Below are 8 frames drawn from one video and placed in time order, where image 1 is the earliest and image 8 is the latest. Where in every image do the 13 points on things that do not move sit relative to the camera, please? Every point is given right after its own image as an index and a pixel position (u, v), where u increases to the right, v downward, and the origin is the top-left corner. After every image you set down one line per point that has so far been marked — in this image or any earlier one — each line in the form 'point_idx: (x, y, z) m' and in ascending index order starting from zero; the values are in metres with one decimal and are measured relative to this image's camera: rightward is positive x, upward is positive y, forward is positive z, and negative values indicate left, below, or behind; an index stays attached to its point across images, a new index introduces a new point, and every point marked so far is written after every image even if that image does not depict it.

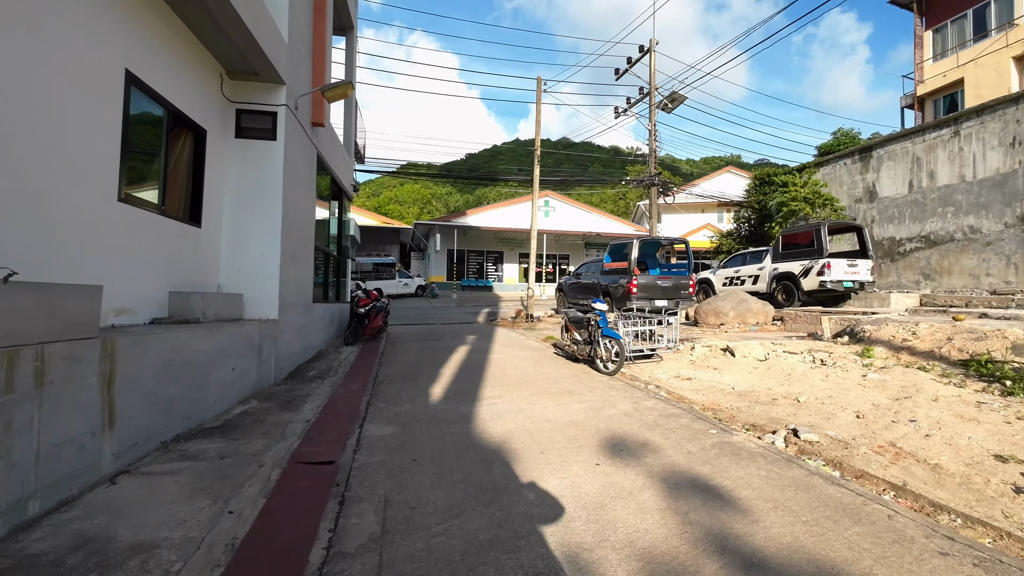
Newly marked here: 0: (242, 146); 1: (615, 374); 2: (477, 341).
0: (-3.6, +1.9, +6.5) m
1: (+1.5, -1.2, +7.0) m
2: (-0.8, -1.2, +10.8) m
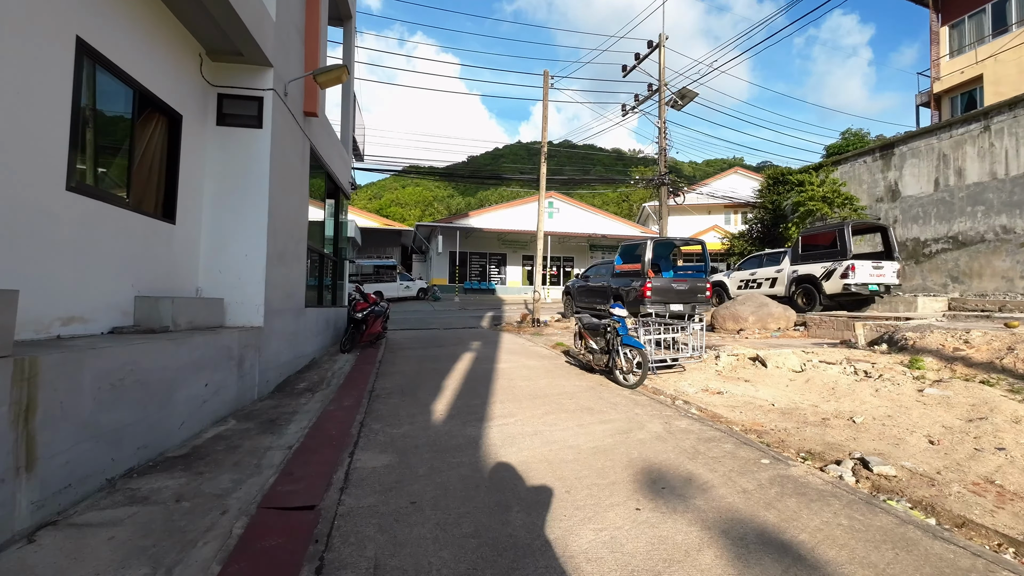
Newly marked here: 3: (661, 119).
0: (-3.5, +1.9, +5.9) m
1: (+1.6, -1.3, +6.3) m
2: (-0.6, -1.2, +10.1) m
3: (+5.8, +6.6, +19.0) m
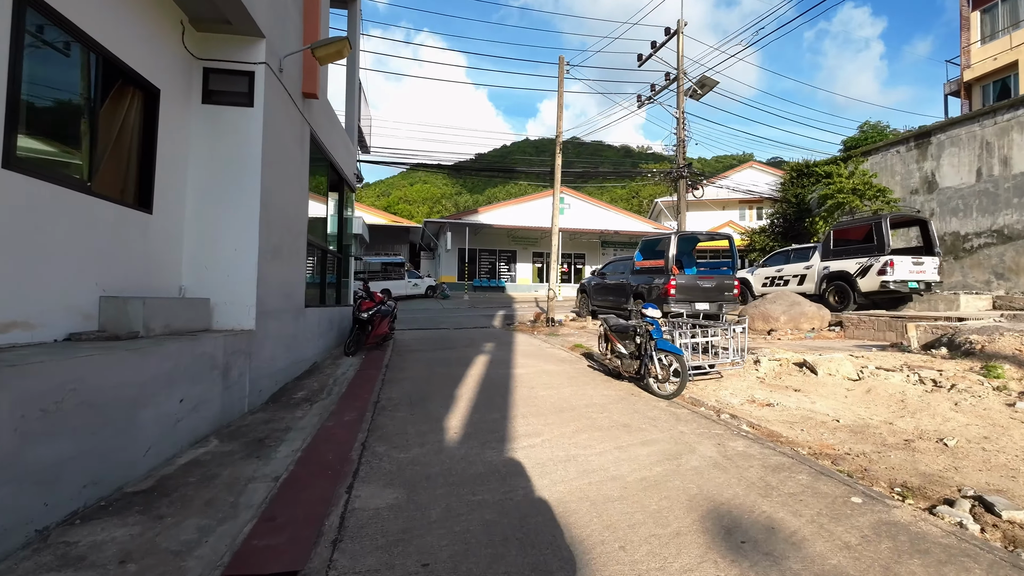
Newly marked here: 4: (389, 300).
0: (-3.2, +1.9, +5.2) m
1: (+1.9, -1.3, +5.6) m
2: (-0.3, -1.2, +9.4) m
3: (+6.3, +6.7, +18.2) m
4: (-2.5, -0.2, +10.0) m
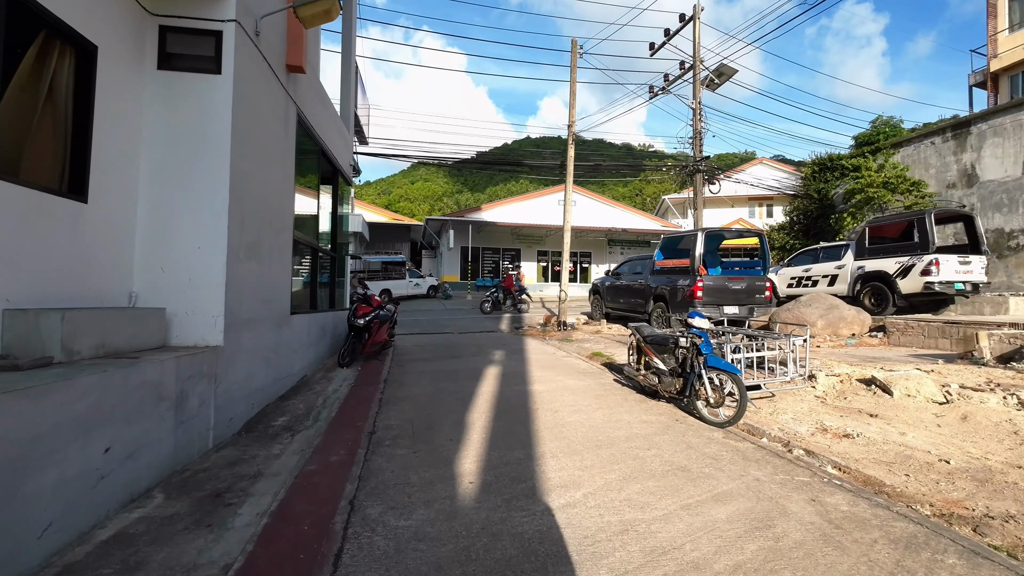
0: (-3.0, +1.8, +4.3) m
1: (+2.1, -1.3, +4.7) m
2: (-0.1, -1.3, +8.5) m
3: (+6.5, +6.7, +17.2) m
4: (-2.3, -0.3, +9.0) m
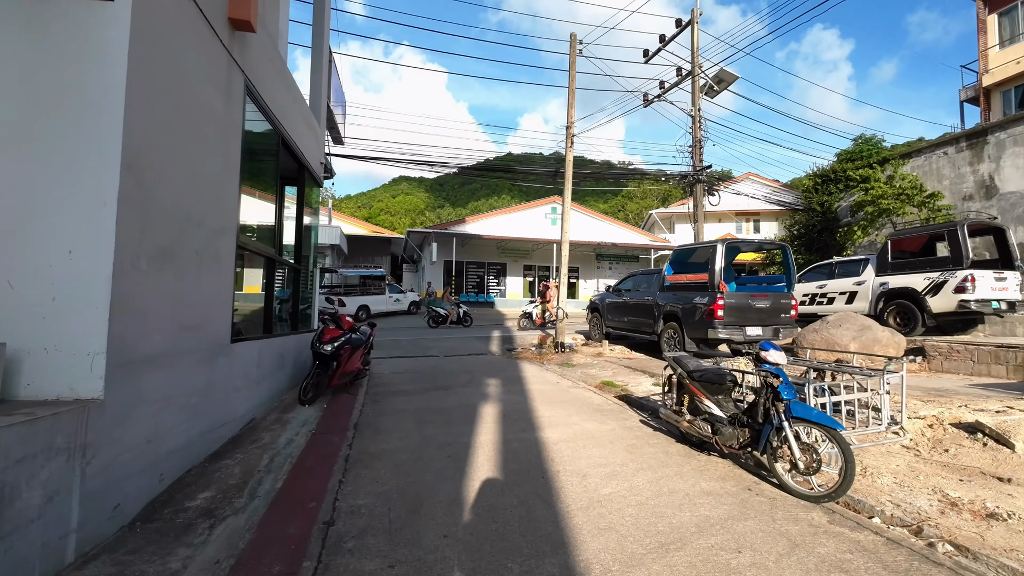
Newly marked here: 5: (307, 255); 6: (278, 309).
0: (-2.9, +1.7, +2.9) m
1: (+2.2, -1.5, +3.4) m
2: (-0.1, -1.5, +7.1) m
3: (+6.1, +6.1, +16.3) m
4: (-2.3, -0.6, +7.6) m
5: (-3.6, +0.6, +8.6) m
6: (-3.3, -0.3, +6.8) m
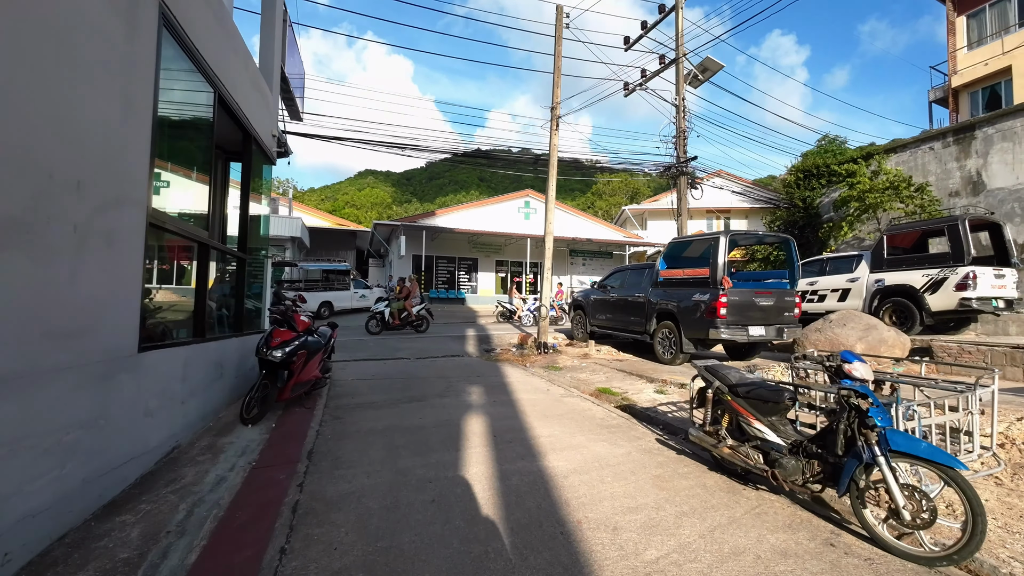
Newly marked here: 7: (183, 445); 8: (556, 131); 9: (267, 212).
0: (-2.8, +1.7, +1.7) m
1: (+2.3, -1.5, +2.6) m
2: (-0.3, -1.5, +6.2) m
3: (+5.4, +6.2, +15.7) m
4: (-2.5, -0.5, +6.5) m
5: (-3.9, +0.7, +7.4) m
6: (-3.4, -0.2, +5.6) m
7: (-2.9, -1.4, +4.3) m
8: (+0.9, +3.4, +10.6) m
9: (-4.1, +1.3, +8.1) m
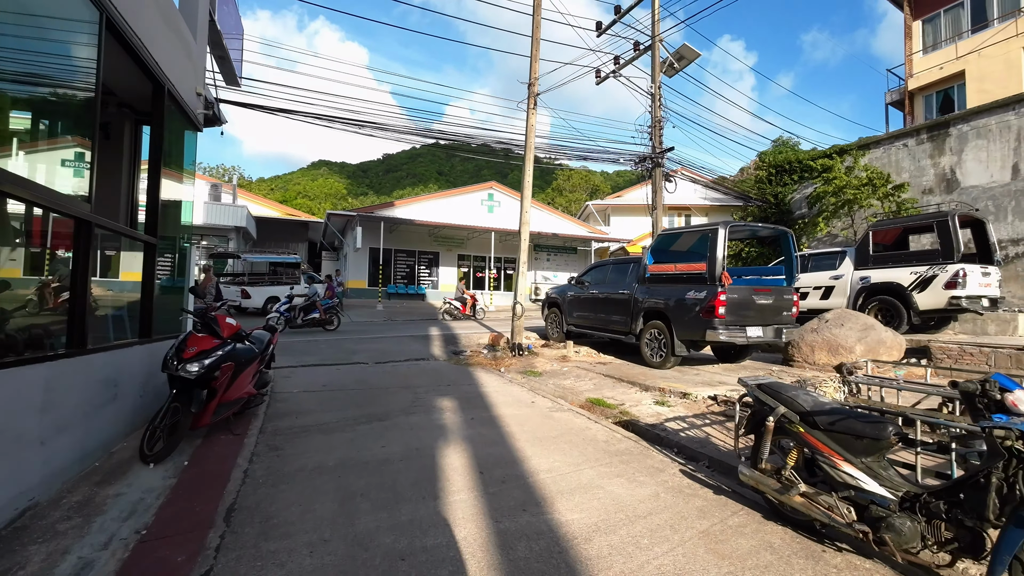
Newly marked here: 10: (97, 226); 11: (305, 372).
0: (-2.5, +1.8, +0.5) m
1: (+2.4, -1.4, +1.8) m
2: (-0.5, -1.4, +5.1) m
3: (+4.4, +6.3, +15.0) m
4: (-2.7, -0.4, +5.2) m
5: (-4.1, +0.7, +6.0) m
6: (-3.5, -0.1, +4.3) m
7: (-2.9, -1.3, +3.0) m
8: (+0.4, +3.5, +9.6) m
9: (-4.4, +1.3, +6.7) m
10: (-3.3, +0.5, +3.8) m
11: (-3.2, -1.3, +7.5) m
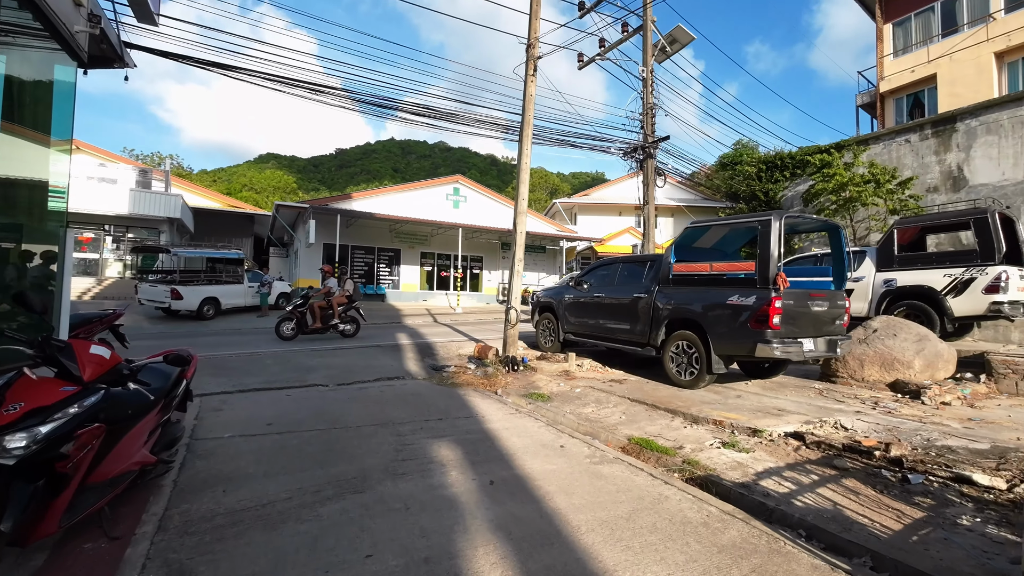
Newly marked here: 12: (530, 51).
0: (-1.8, +1.7, -1.3) m
1: (+3.0, -1.5, +0.4) m
2: (-0.2, -1.4, +3.5) m
3: (+3.8, +6.3, +13.8) m
4: (-2.4, -0.5, +3.4) m
5: (-3.9, +0.7, +4.0) m
6: (-3.1, -0.2, +2.4) m
7: (-2.4, -1.3, +1.2) m
8: (+0.3, +3.5, +8.0) m
9: (-4.2, +1.3, +4.7) m
10: (-2.9, +0.5, +1.9) m
11: (-3.1, -1.3, +5.6) m
12: (+0.3, +3.9, +8.0) m
